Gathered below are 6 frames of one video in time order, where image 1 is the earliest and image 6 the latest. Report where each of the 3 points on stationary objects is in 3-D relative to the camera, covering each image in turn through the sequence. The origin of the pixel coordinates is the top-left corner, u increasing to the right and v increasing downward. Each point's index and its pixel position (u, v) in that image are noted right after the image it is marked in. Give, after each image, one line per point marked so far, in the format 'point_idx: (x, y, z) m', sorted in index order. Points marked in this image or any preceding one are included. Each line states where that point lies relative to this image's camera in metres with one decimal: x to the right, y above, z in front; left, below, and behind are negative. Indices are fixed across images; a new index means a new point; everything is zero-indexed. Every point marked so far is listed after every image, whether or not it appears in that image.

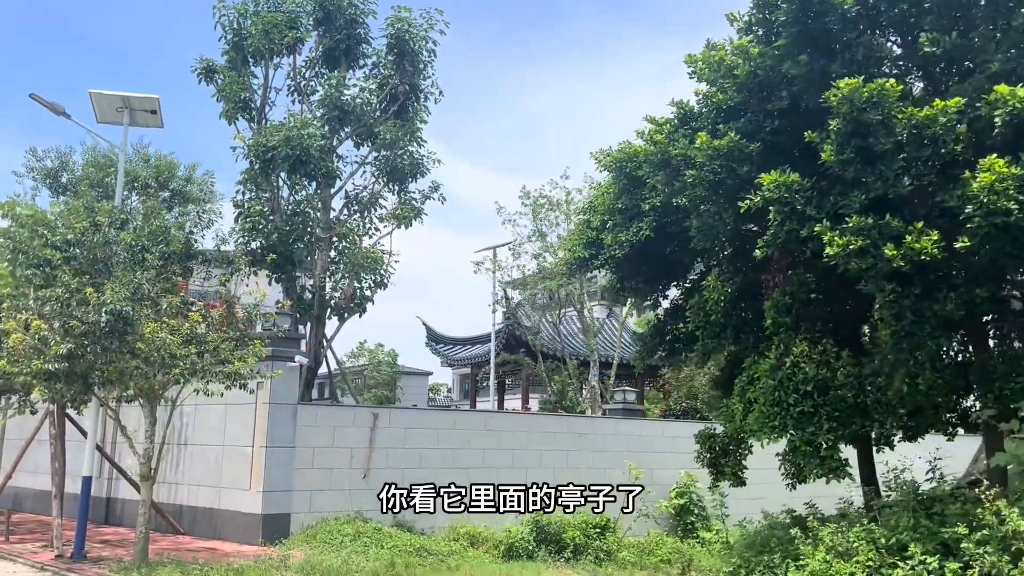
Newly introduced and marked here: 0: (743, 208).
0: (+1.6, +0.6, +6.0) m
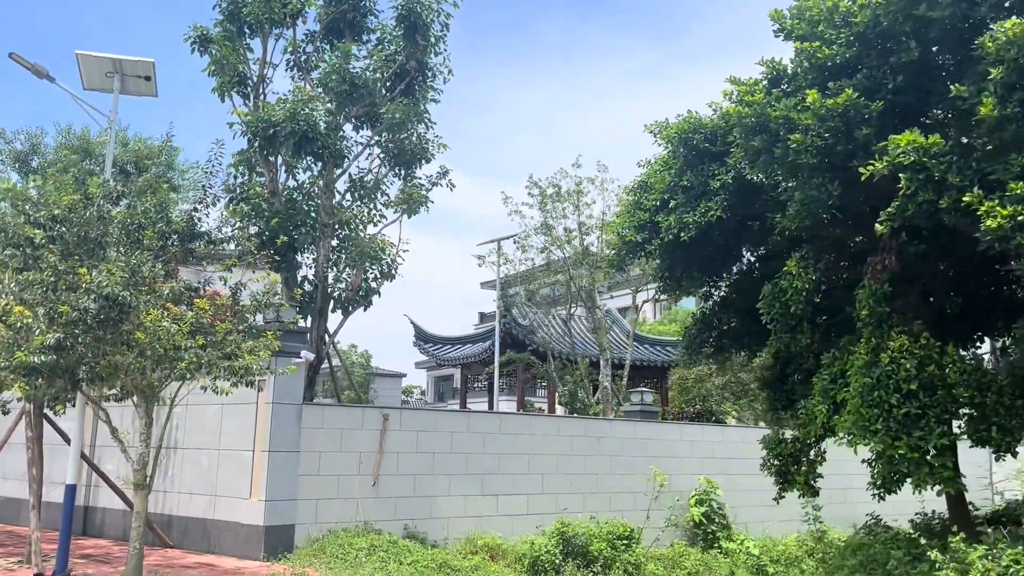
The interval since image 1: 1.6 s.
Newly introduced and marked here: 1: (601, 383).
0: (+2.1, +0.7, +5.2) m
1: (+1.5, -1.5, +14.2) m
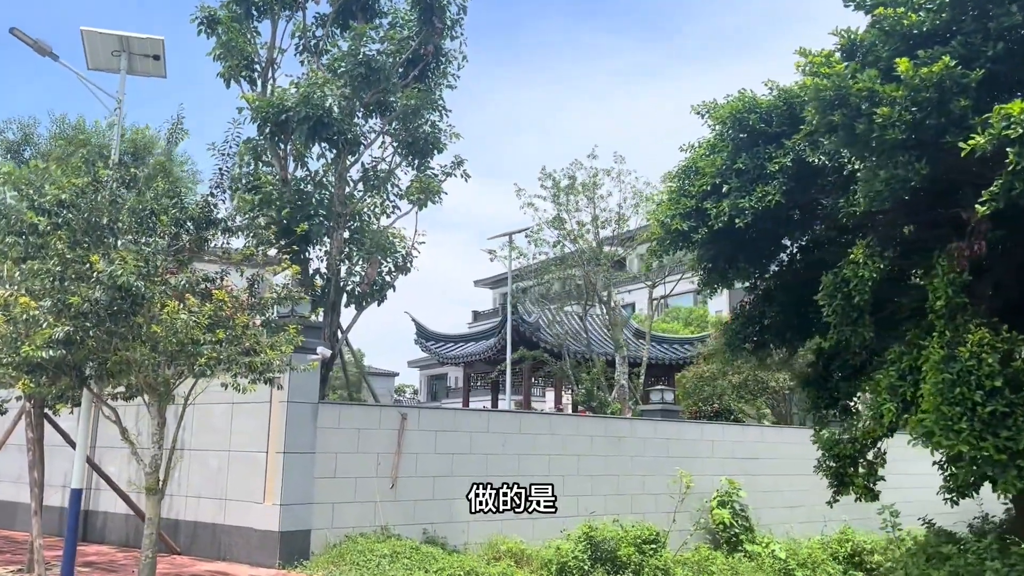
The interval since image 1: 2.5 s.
0: (+2.4, +0.7, +4.8) m
1: (+1.7, -1.5, +13.8) m
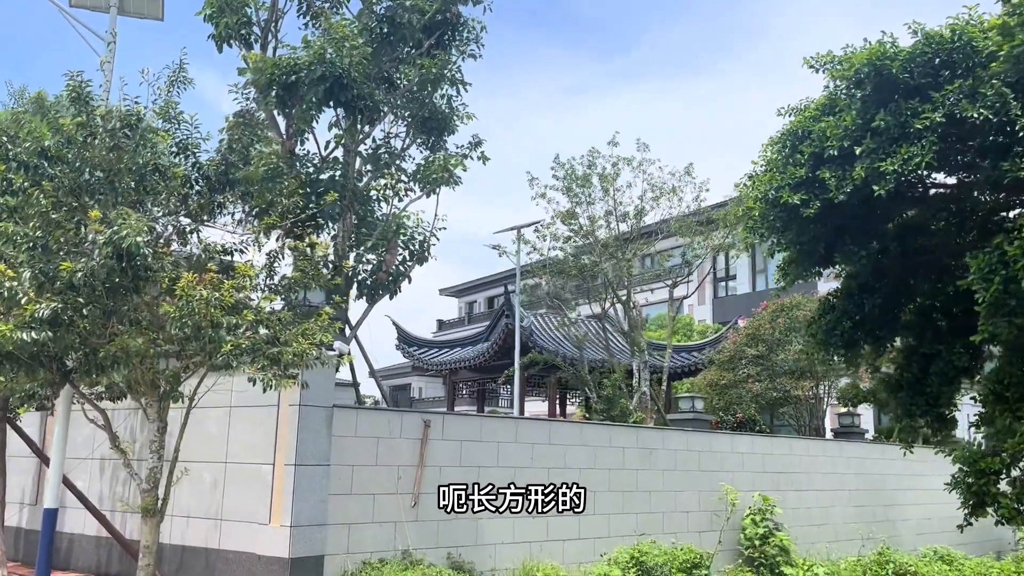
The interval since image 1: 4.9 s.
0: (+3.1, +0.9, +3.7) m
1: (+1.9, -1.4, +12.7) m
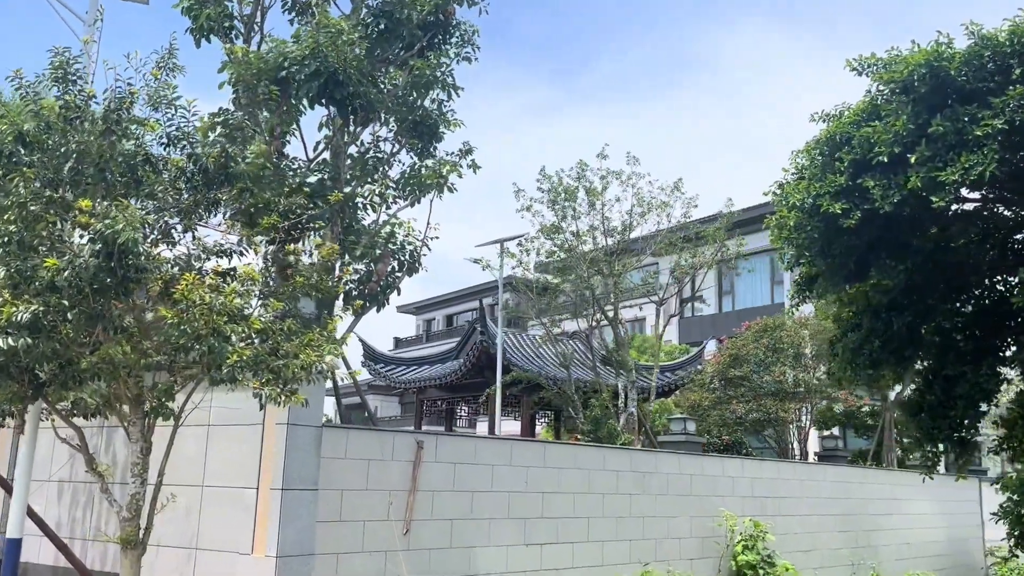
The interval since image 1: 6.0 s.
0: (+3.4, +0.8, +3.5) m
1: (+1.6, -1.7, +12.3) m
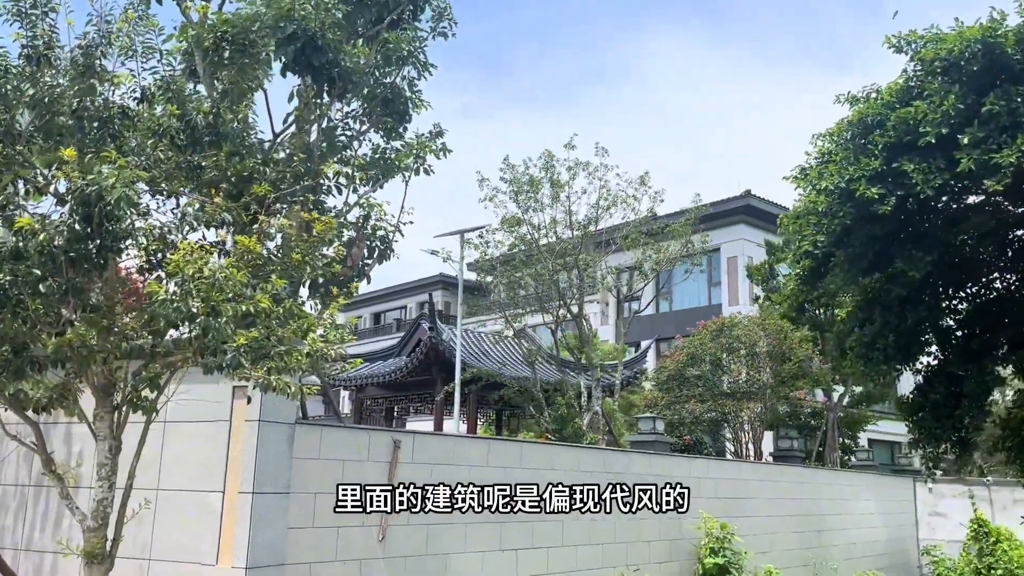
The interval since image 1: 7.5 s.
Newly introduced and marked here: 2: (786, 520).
0: (+3.7, +0.8, +3.3) m
1: (+1.1, -1.6, +11.9) m
2: (+4.2, -3.5, +13.3) m
